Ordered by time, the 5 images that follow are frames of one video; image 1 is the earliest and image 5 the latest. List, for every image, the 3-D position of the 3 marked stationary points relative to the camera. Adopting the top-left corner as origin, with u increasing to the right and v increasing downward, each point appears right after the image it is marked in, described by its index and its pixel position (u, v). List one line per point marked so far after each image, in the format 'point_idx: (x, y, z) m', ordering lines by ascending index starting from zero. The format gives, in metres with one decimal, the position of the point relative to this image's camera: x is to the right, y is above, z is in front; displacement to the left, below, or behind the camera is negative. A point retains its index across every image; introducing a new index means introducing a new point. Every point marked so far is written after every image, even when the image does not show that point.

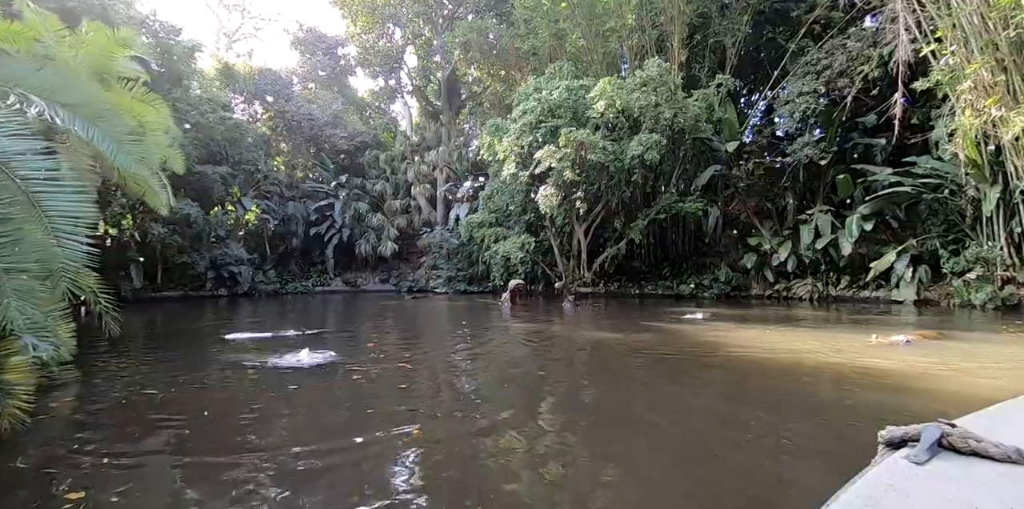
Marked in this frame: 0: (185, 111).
0: (-10.3, +4.5, +15.9) m
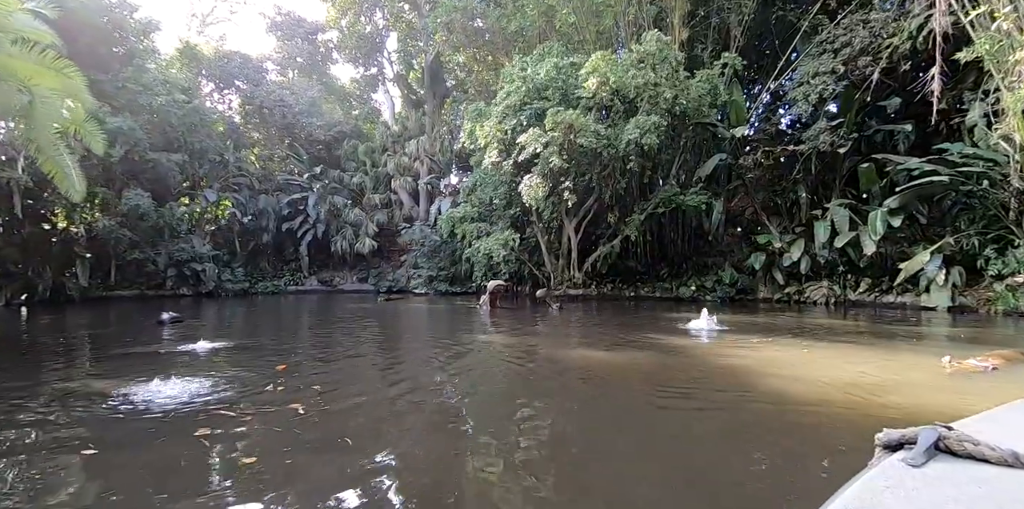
0: (-10.7, +4.6, +14.4) m
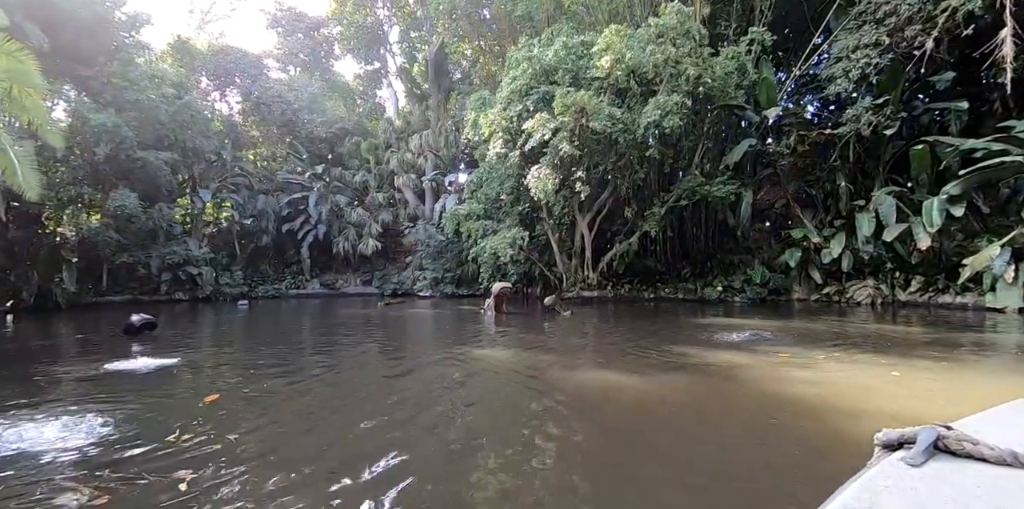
0: (-10.5, +4.5, +13.7) m
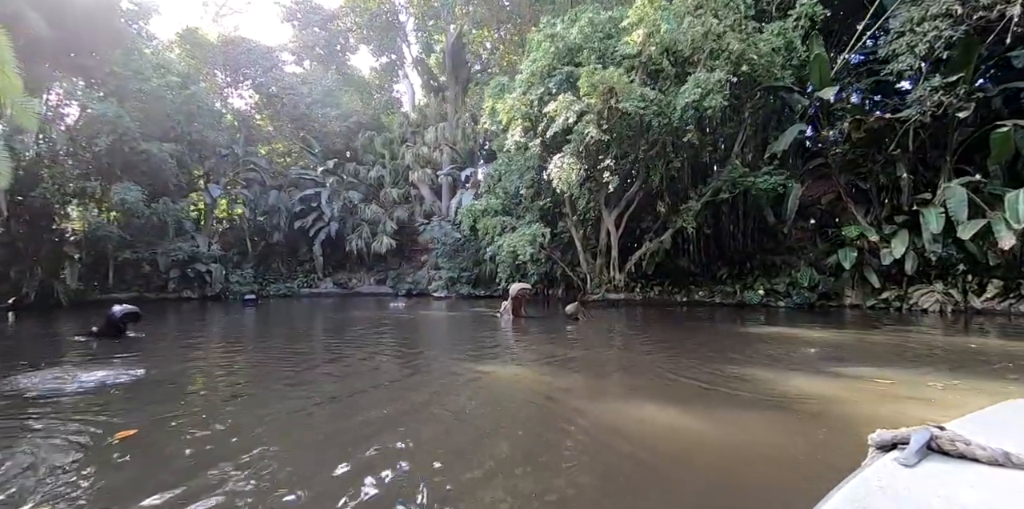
0: (-10.0, +4.6, +13.2) m
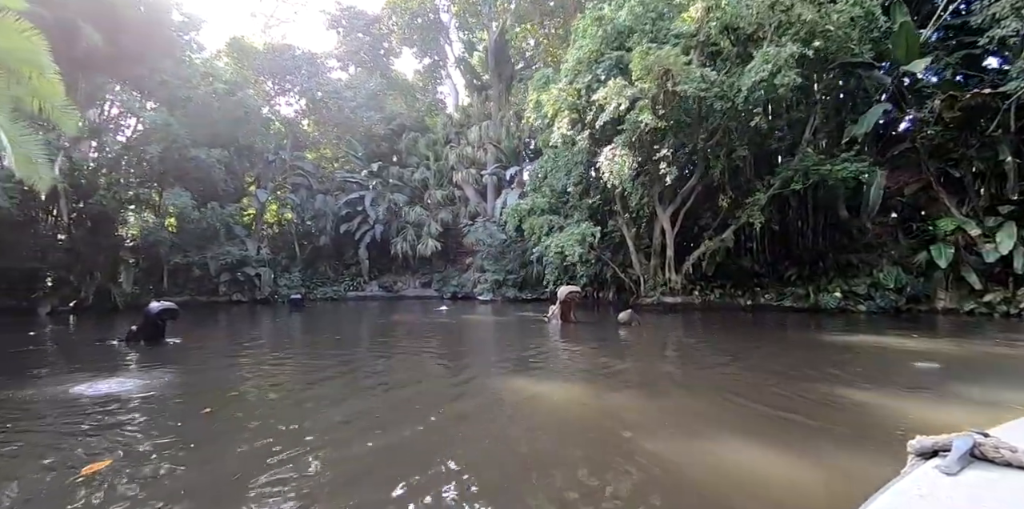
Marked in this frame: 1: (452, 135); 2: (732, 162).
0: (-8.8, +4.4, +13.5) m
1: (-2.3, +4.6, +19.6) m
2: (+4.2, +1.7, +9.7) m
